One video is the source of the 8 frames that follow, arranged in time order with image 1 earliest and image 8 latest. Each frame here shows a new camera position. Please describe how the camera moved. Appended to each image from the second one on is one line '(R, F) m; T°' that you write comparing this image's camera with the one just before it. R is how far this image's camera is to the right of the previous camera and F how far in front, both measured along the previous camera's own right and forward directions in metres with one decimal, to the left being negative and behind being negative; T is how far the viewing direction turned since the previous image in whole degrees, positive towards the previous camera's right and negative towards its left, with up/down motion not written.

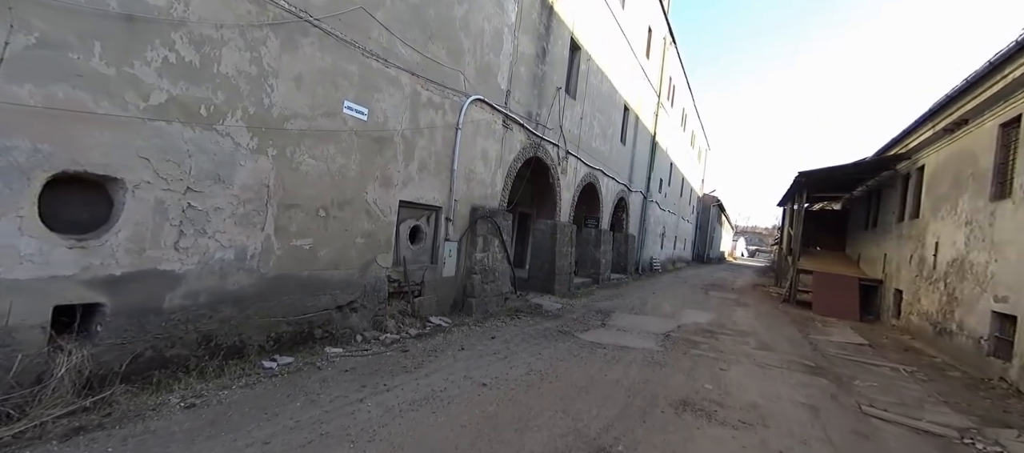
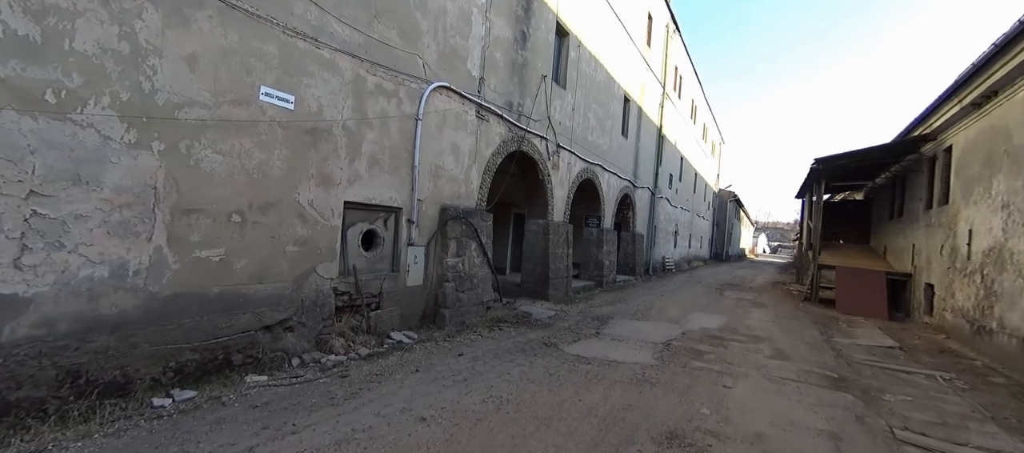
(+0.6, +0.8) m; -2°
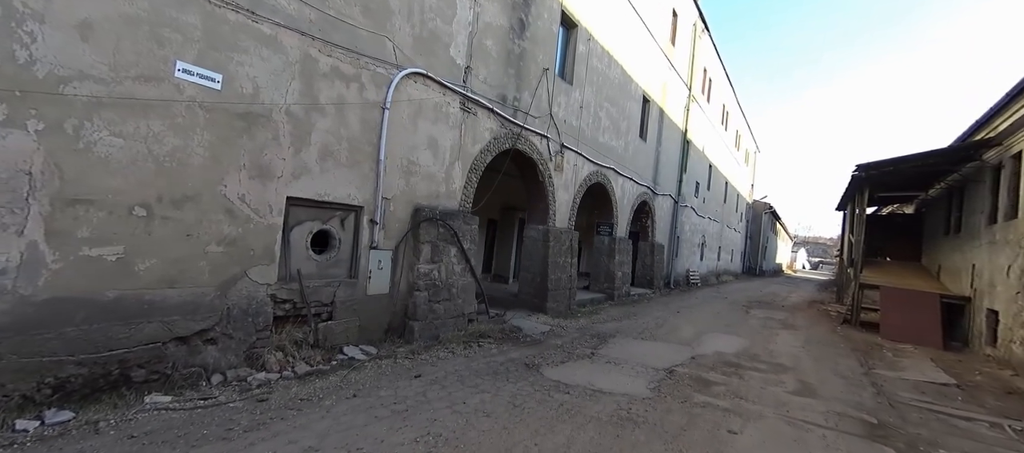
(+0.6, +0.7) m; -4°
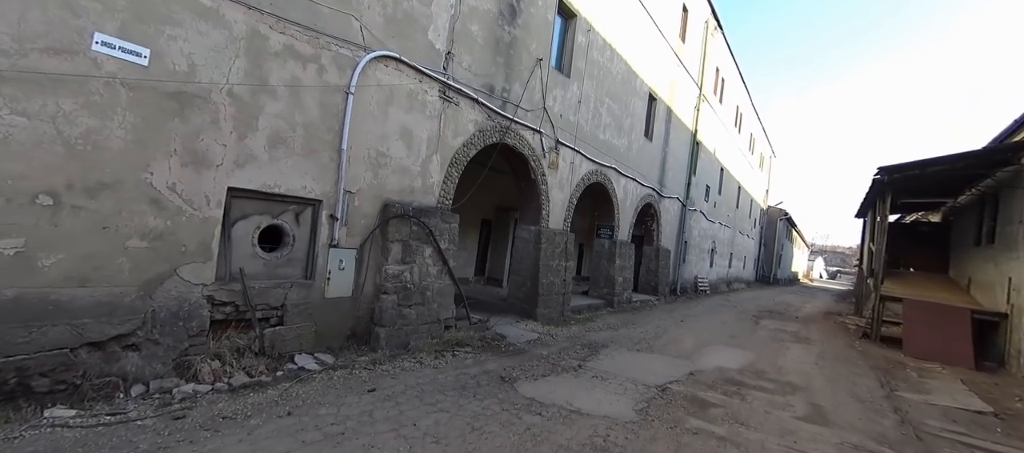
(+0.4, +0.5) m; -2°
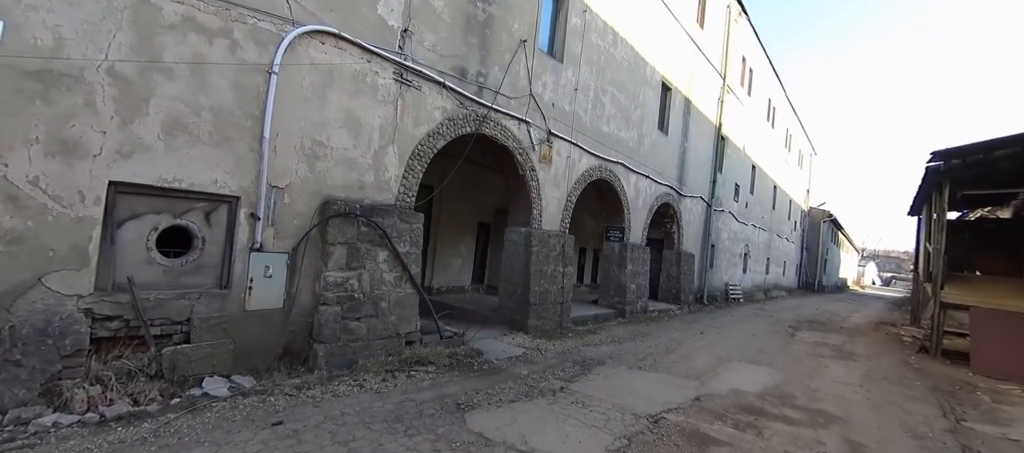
(+0.8, +0.8) m; -4°
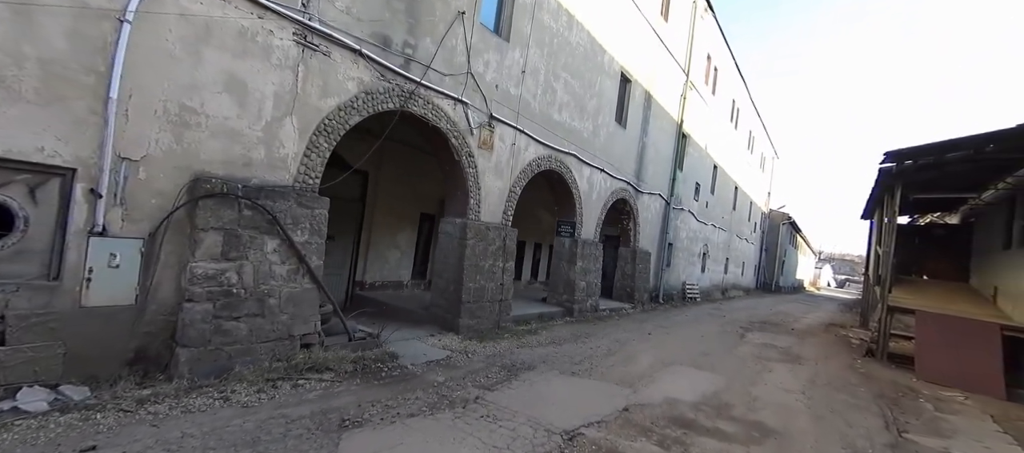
(+0.6, +0.6) m; +3°
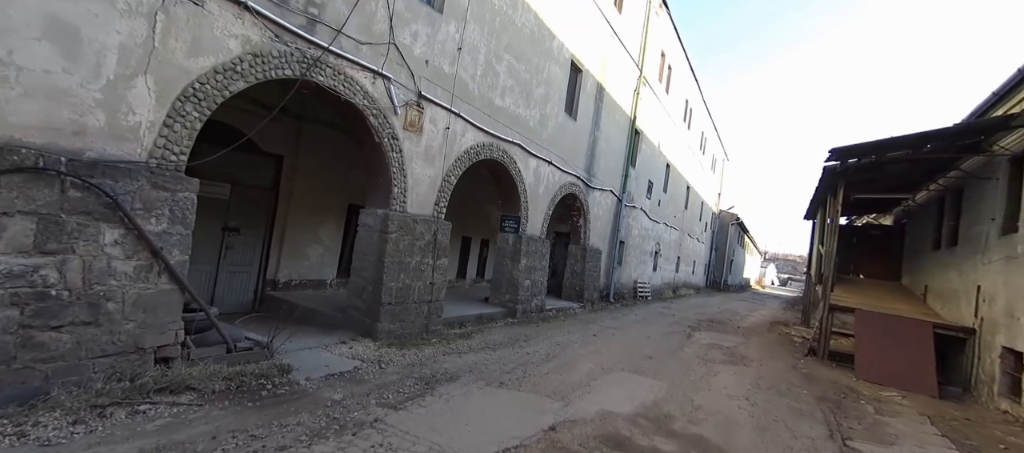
(+0.4, +0.6) m; +5°
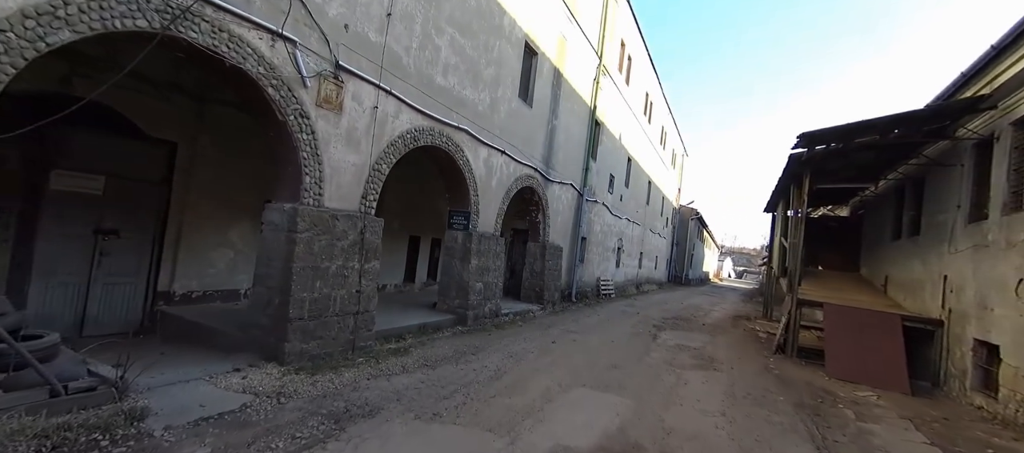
(+0.3, +0.9) m; +5°
